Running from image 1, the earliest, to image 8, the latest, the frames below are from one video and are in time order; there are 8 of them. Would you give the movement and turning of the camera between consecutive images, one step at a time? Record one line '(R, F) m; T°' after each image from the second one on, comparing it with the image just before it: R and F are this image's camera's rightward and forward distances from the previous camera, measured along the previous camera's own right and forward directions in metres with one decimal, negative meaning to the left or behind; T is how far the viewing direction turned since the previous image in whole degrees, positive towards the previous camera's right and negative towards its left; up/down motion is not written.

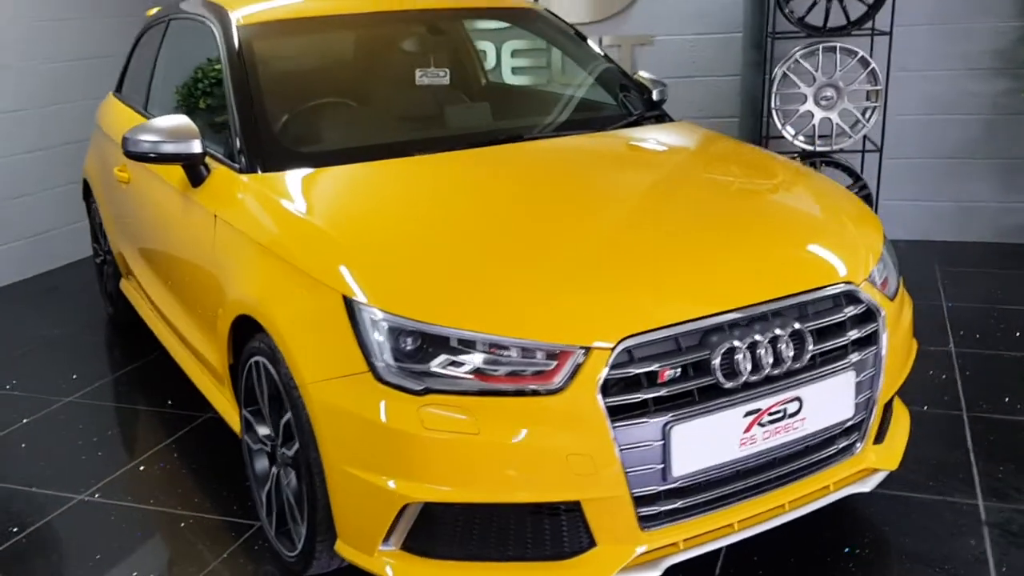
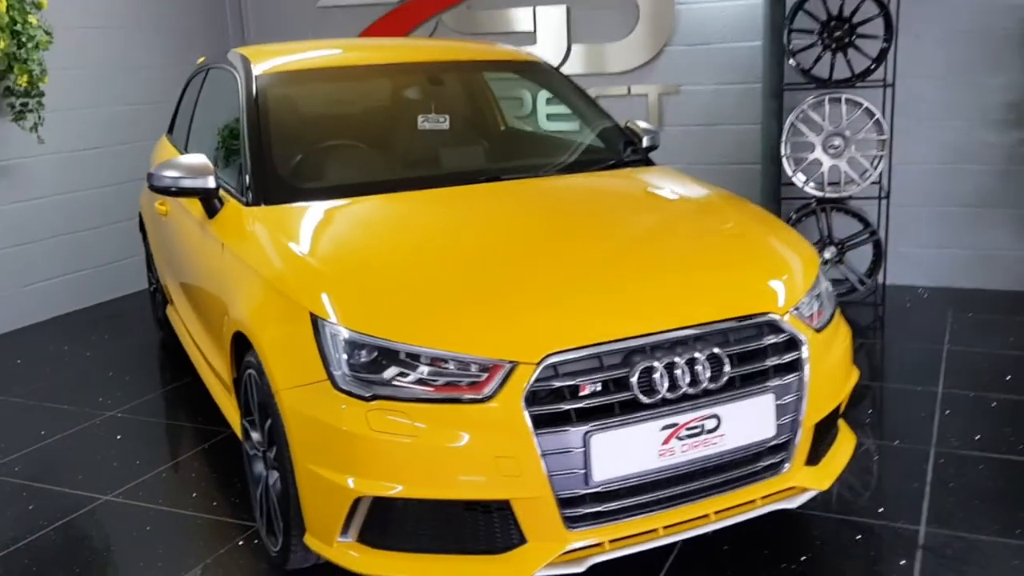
(+0.3, -0.2) m; -5°
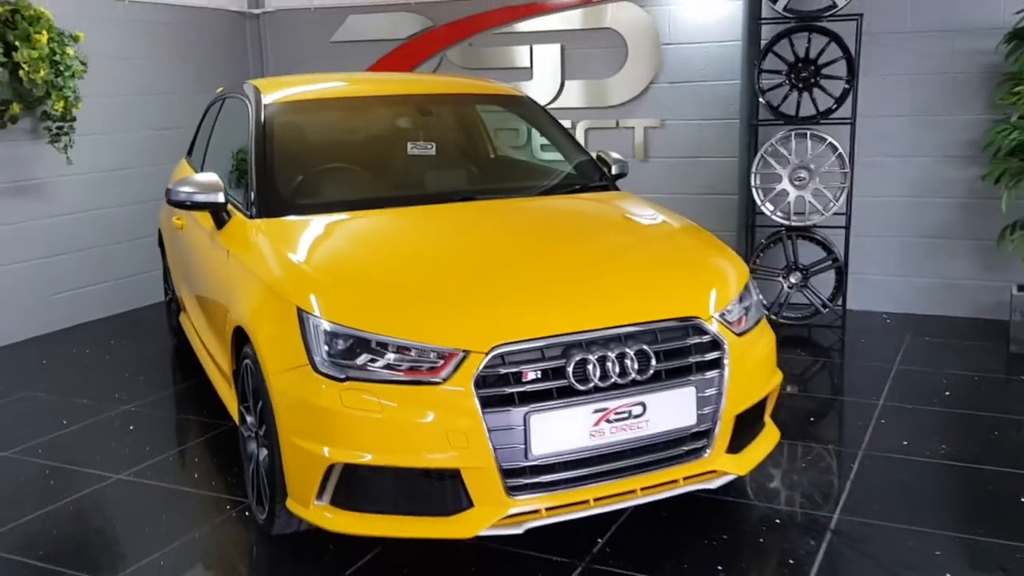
(+0.2, -0.3) m; -1°
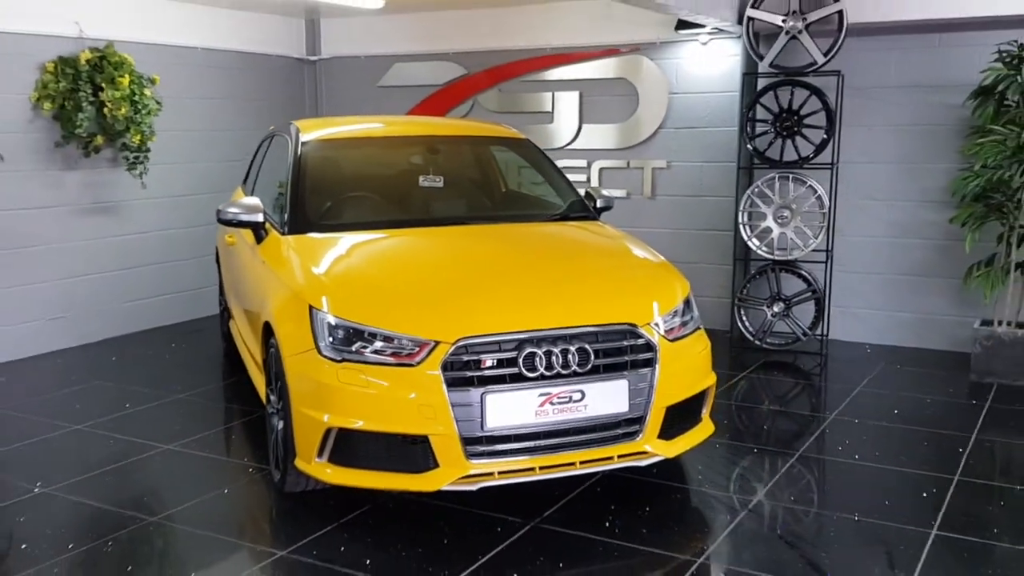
(+0.3, -0.5) m; -4°
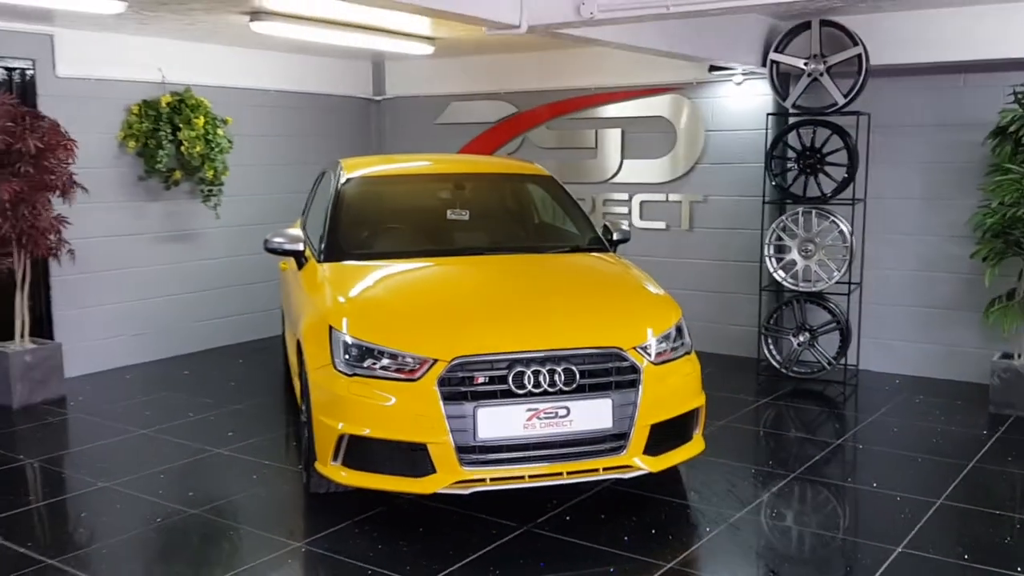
(+0.3, -0.3) m; -5°
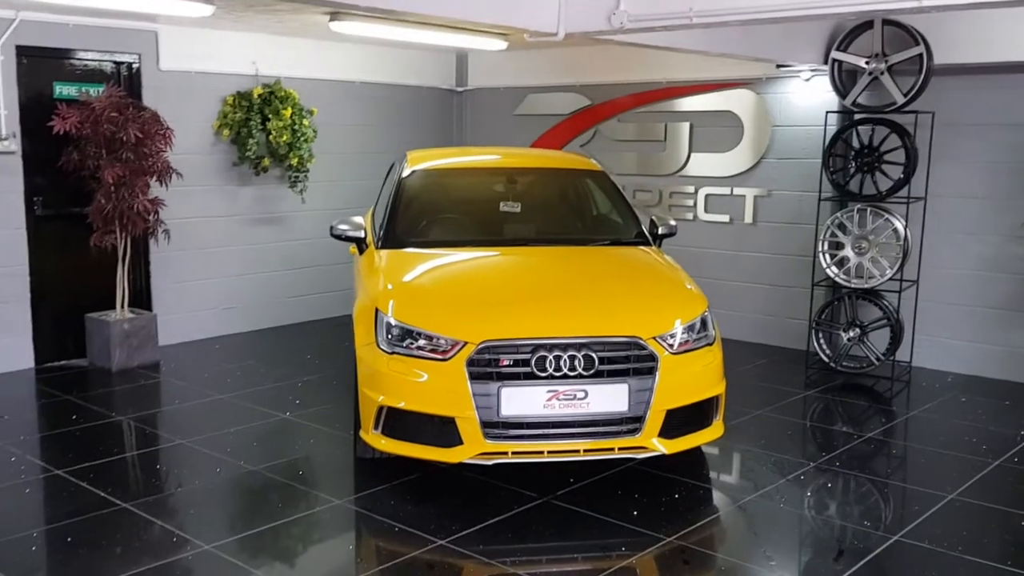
(+0.3, -0.3) m; -6°
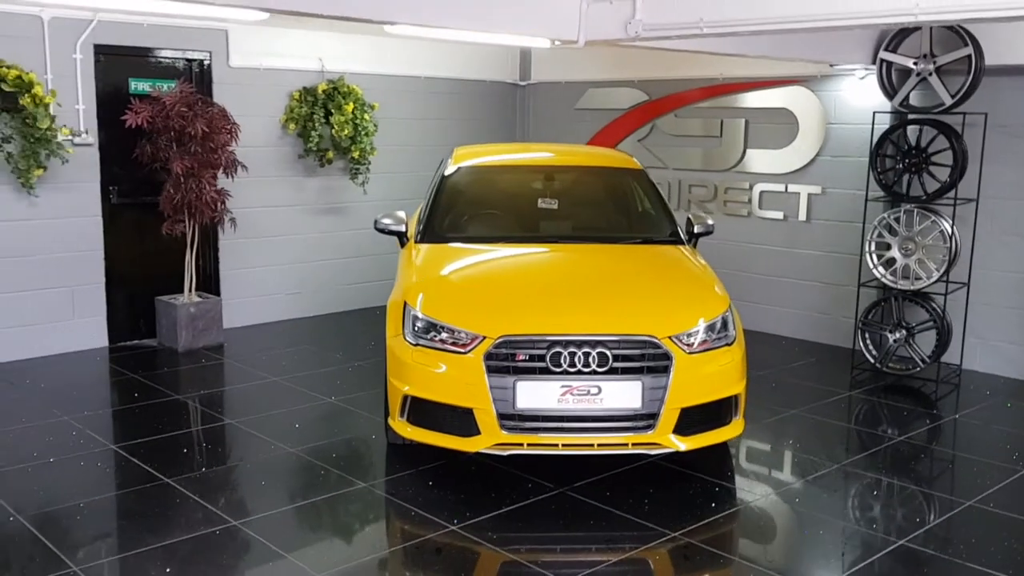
(+0.3, -0.1) m; -5°
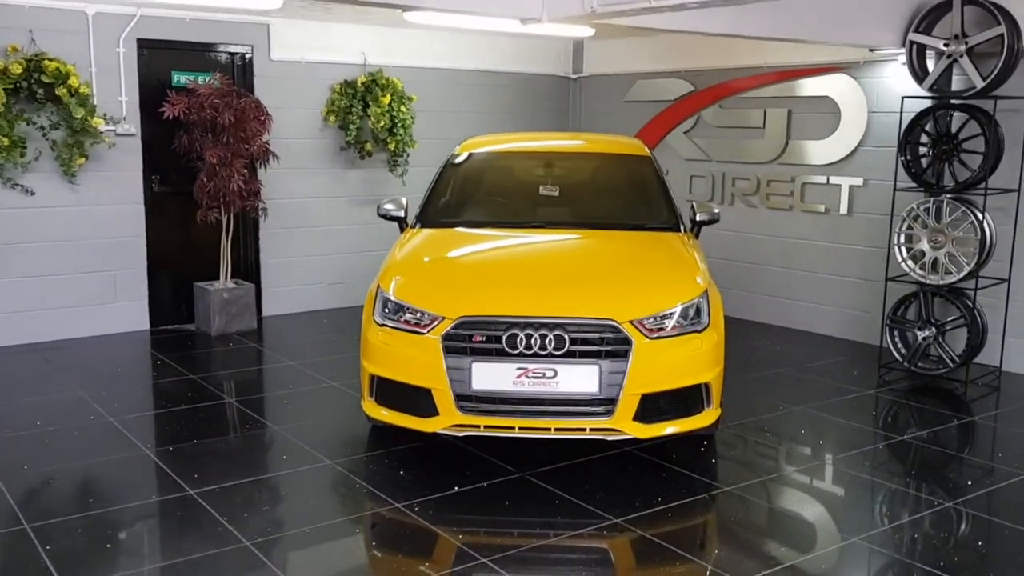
(+0.6, +0.1) m; -7°
